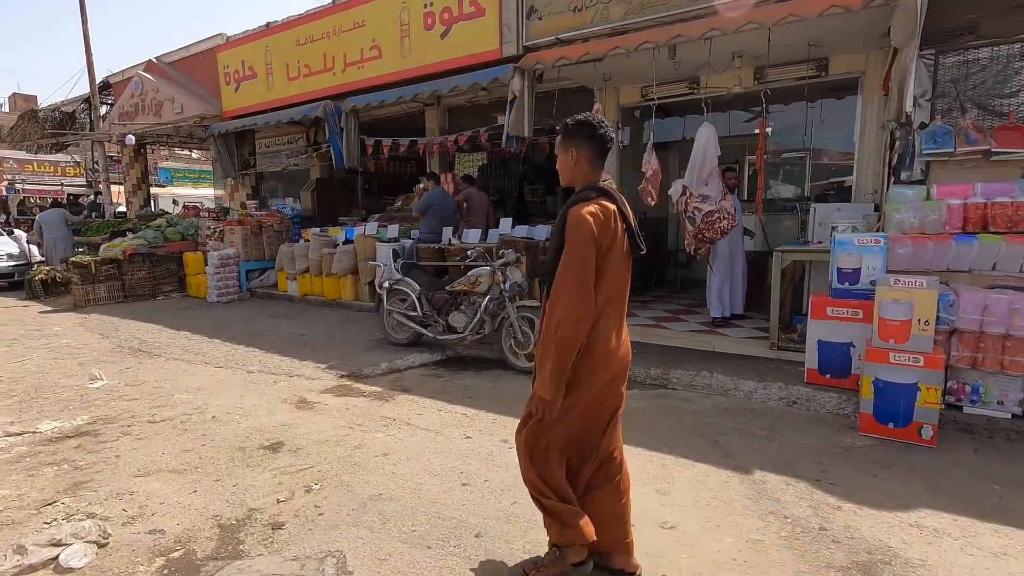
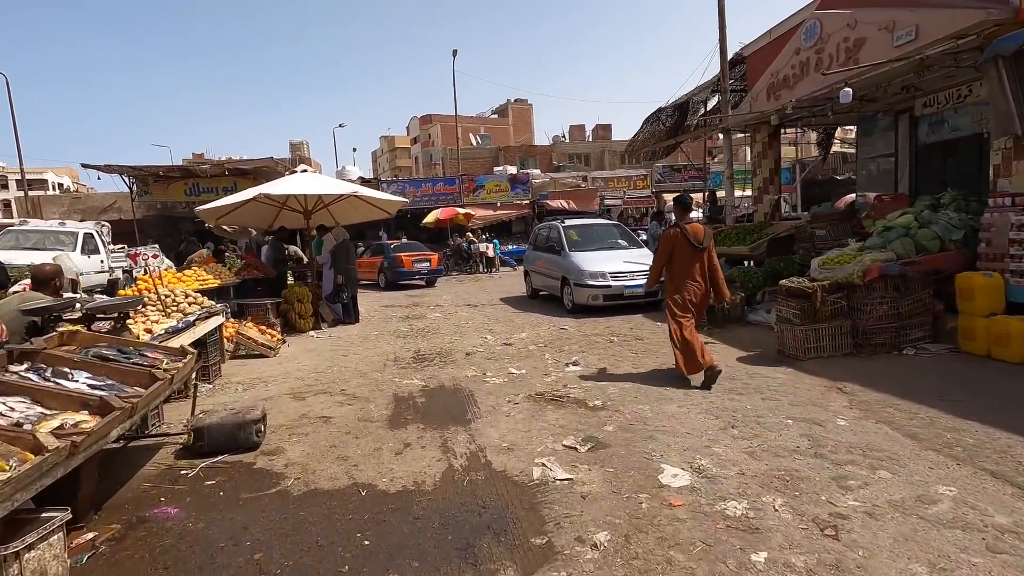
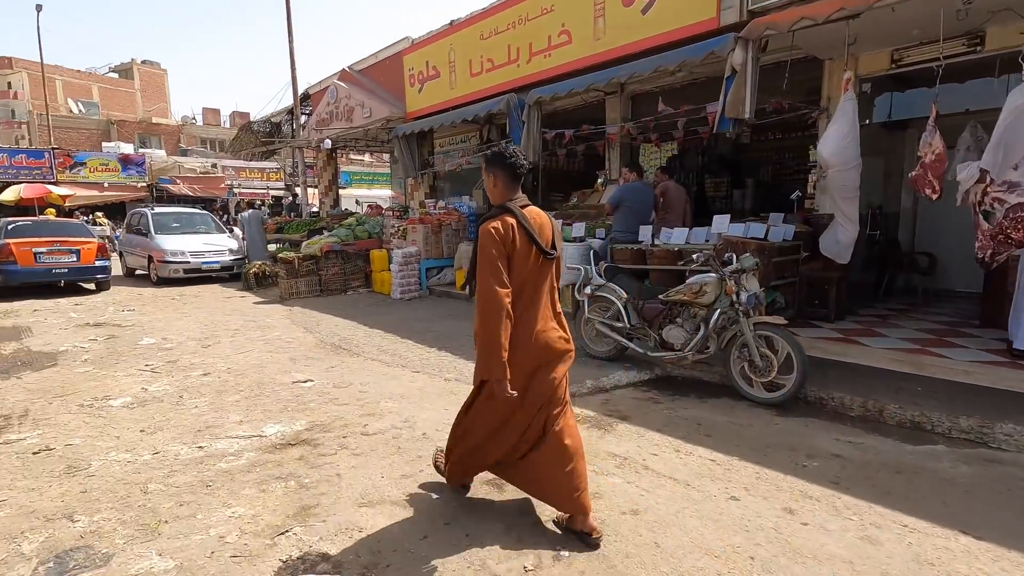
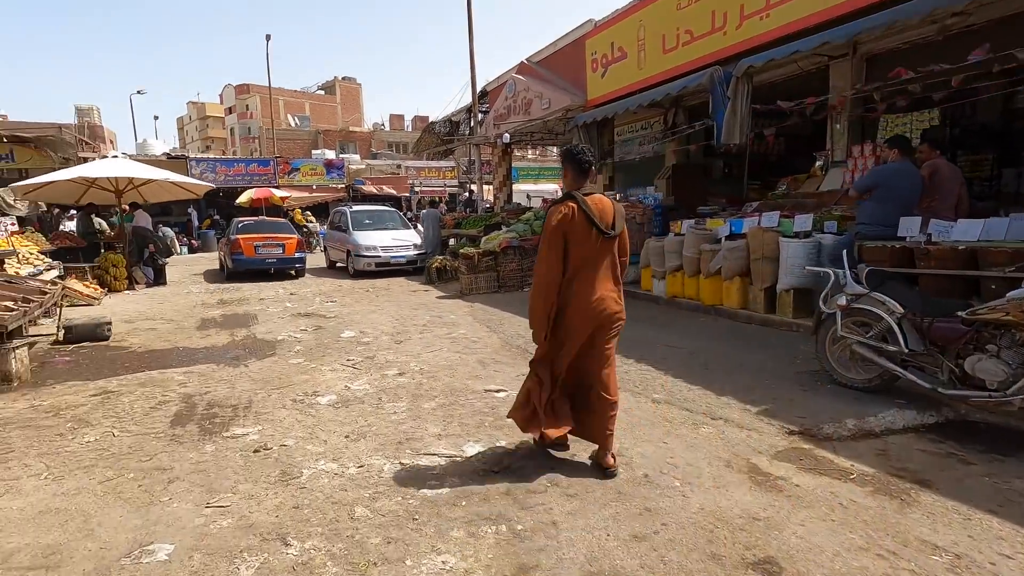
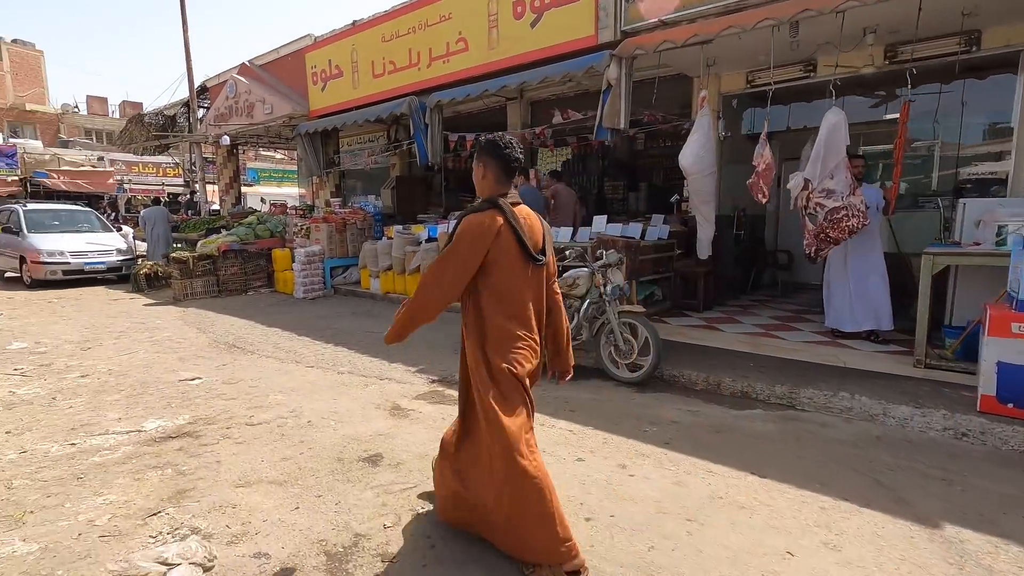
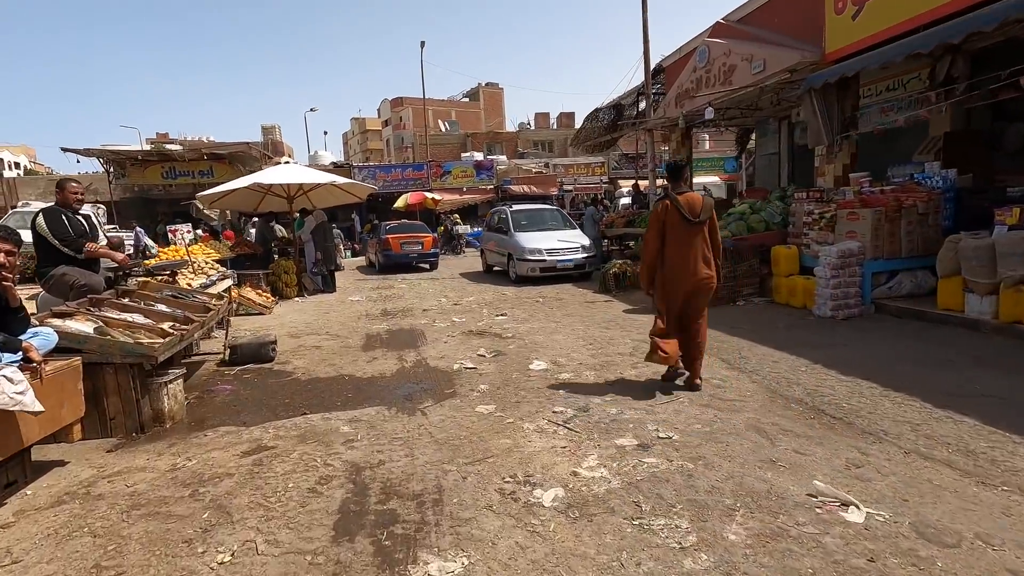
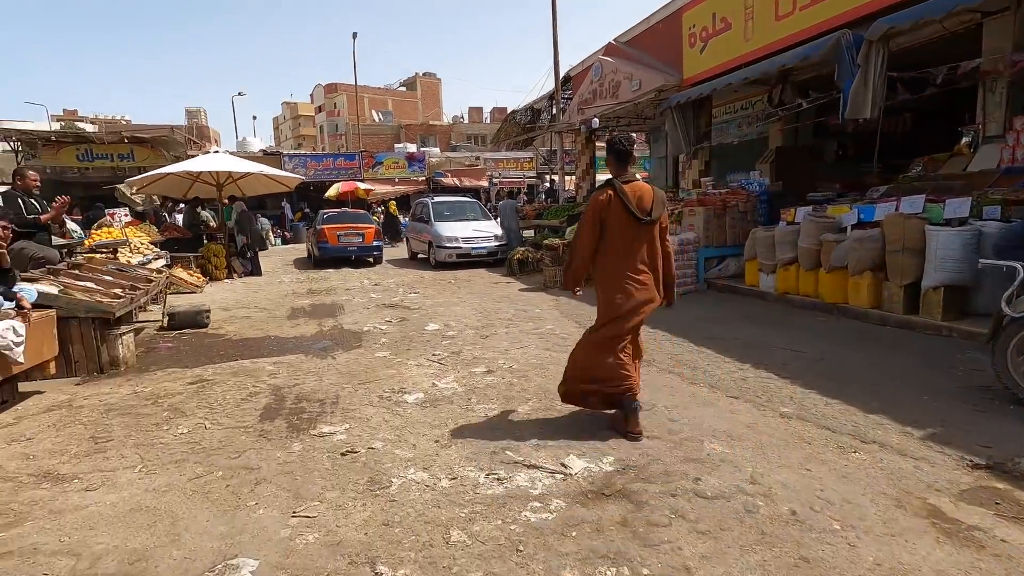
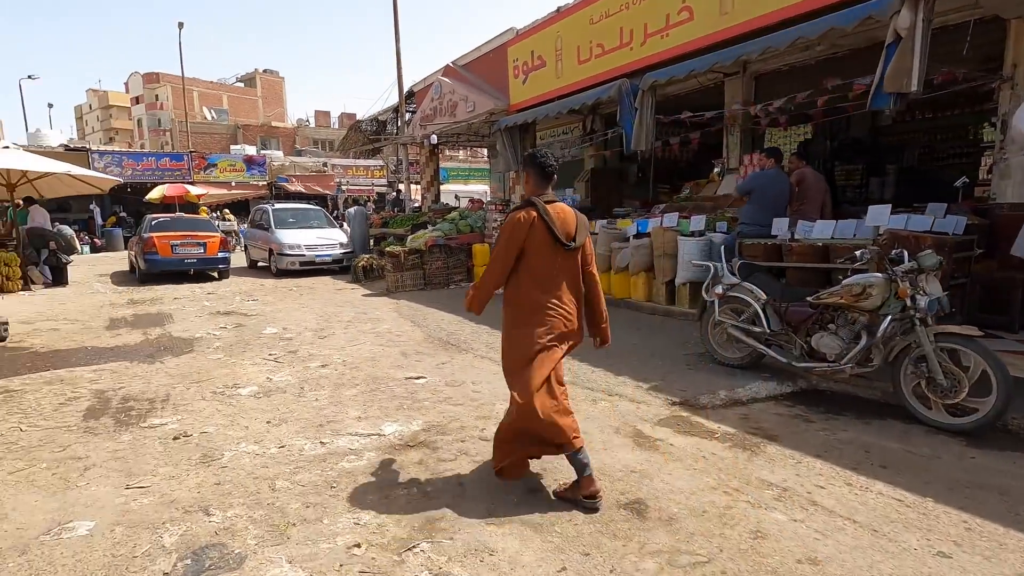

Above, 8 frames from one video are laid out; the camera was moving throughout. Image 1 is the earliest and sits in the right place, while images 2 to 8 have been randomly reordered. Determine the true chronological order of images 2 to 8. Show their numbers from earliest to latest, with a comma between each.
5, 3, 8, 4, 7, 6, 2
